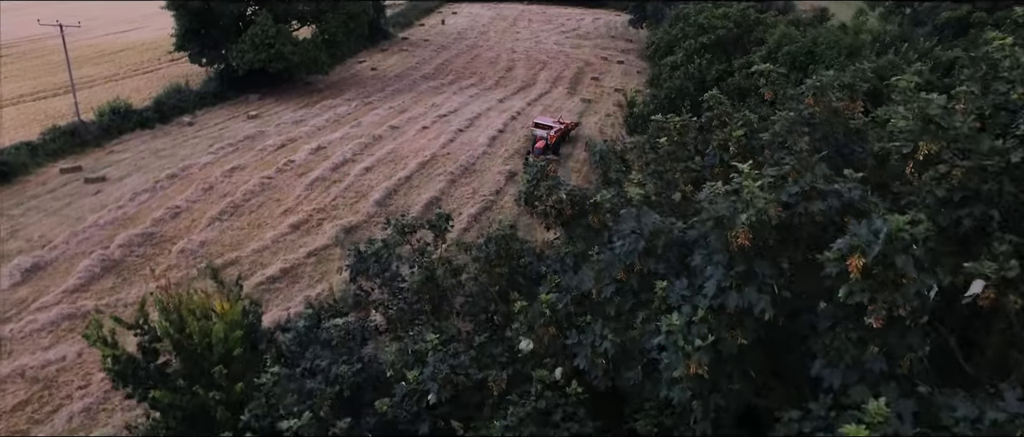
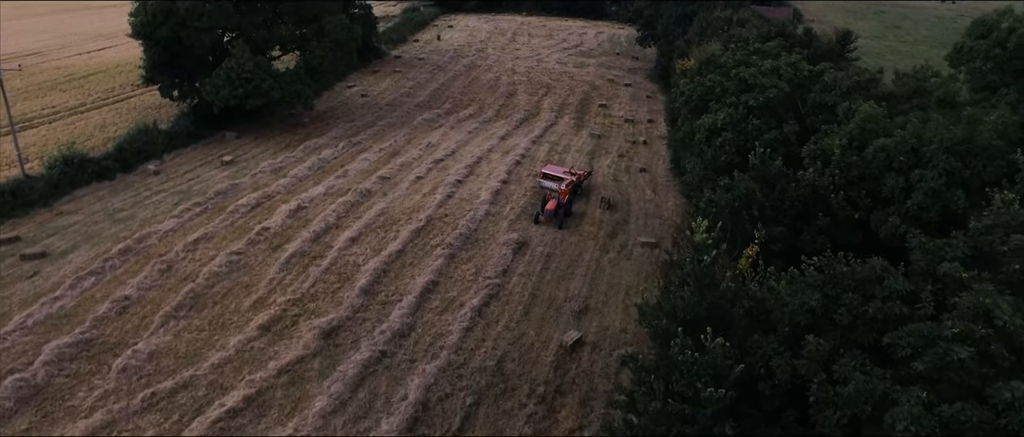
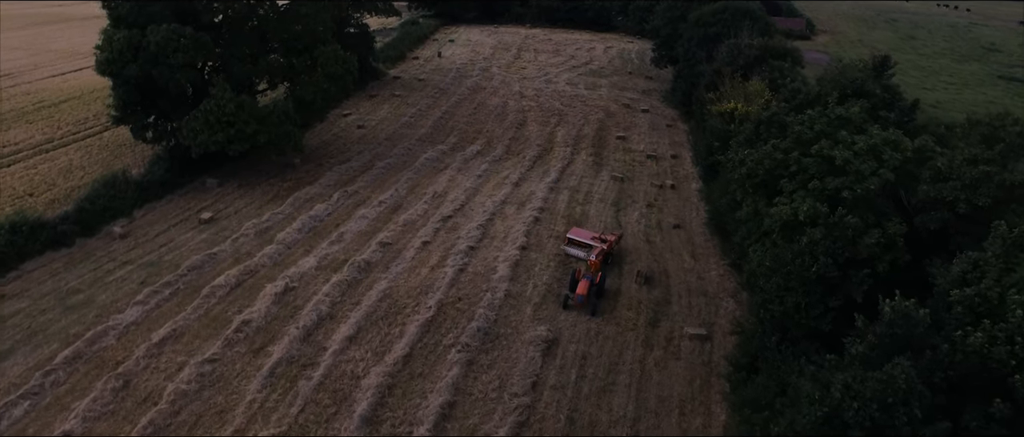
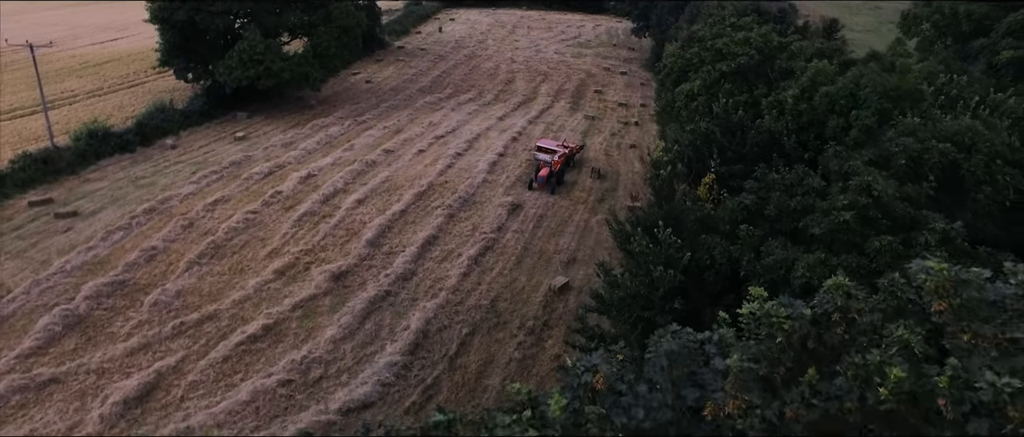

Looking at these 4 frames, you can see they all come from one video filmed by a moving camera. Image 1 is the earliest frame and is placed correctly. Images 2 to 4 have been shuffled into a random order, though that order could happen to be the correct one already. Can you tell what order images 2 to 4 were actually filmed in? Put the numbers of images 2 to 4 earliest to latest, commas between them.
4, 2, 3
